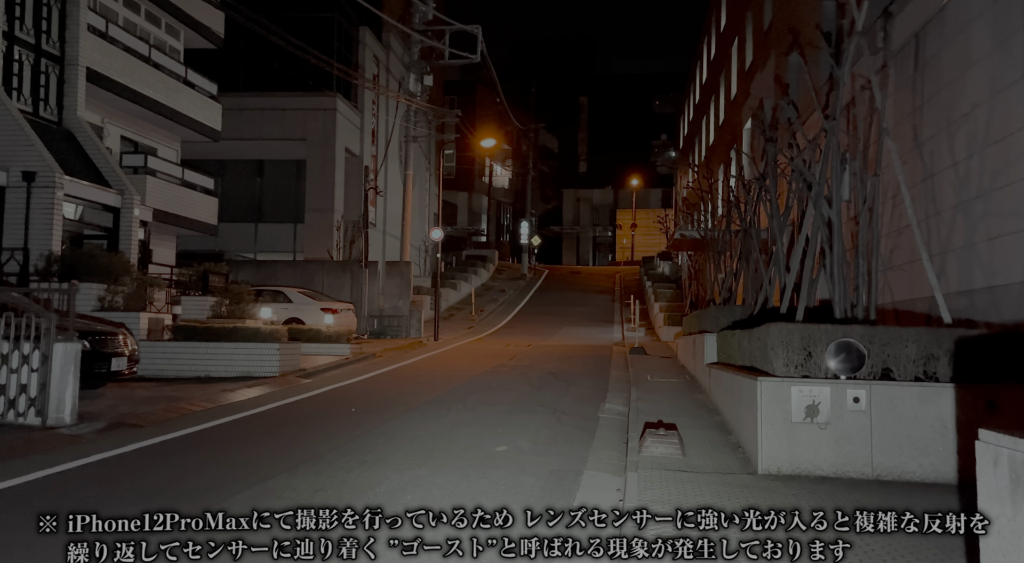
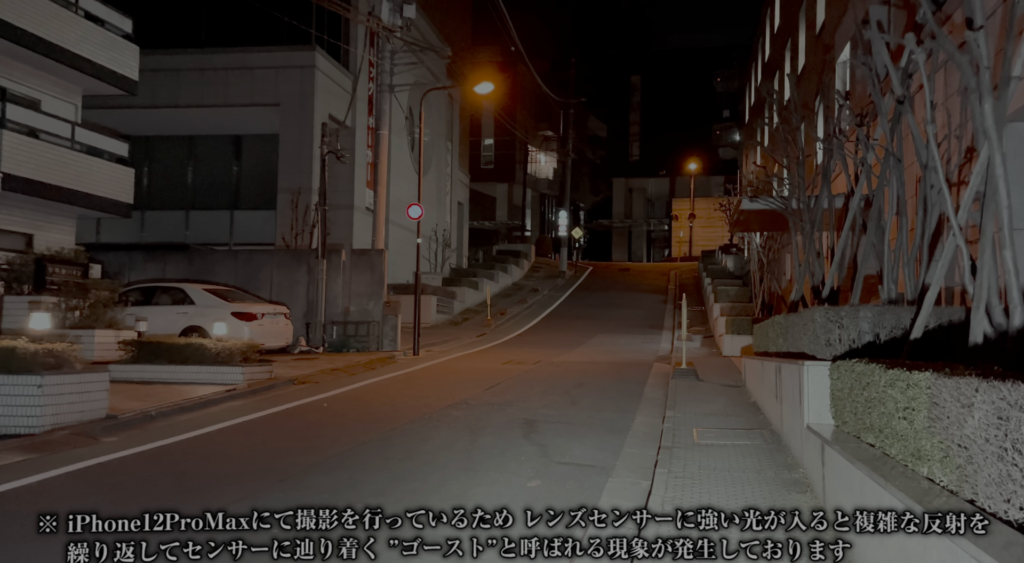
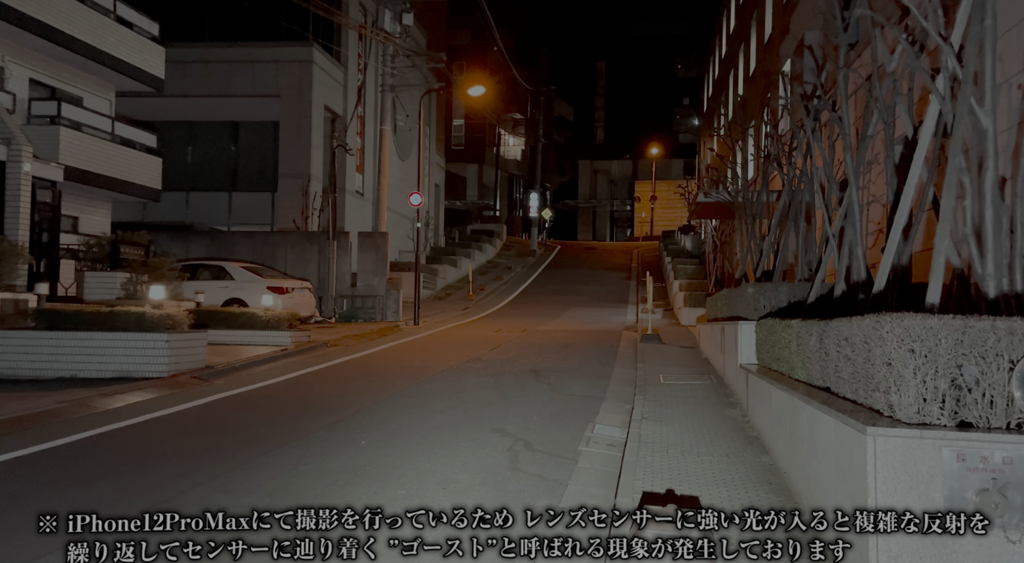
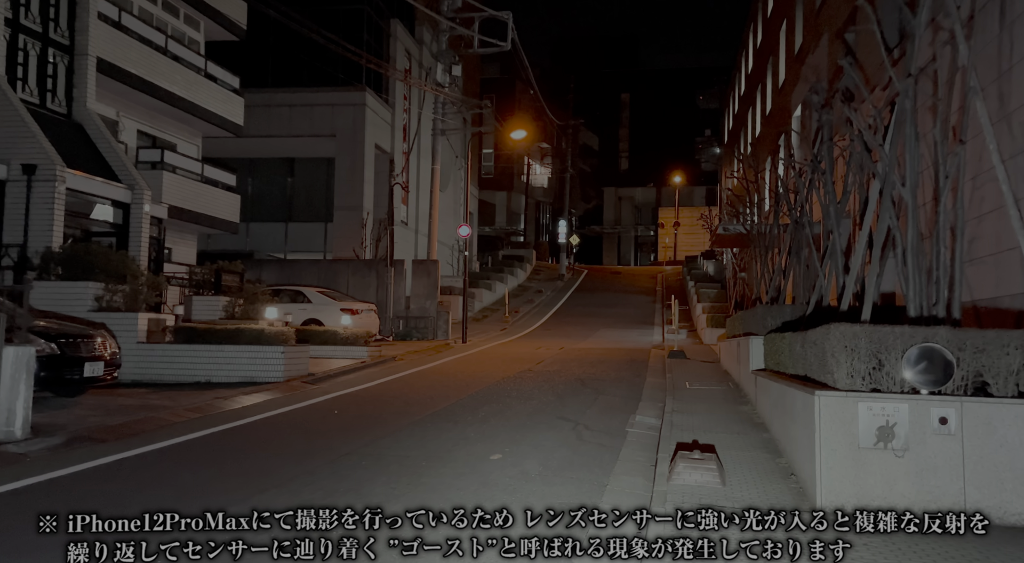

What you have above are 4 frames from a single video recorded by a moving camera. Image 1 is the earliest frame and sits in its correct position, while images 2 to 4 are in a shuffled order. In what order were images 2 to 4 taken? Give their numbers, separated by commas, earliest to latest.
4, 3, 2
